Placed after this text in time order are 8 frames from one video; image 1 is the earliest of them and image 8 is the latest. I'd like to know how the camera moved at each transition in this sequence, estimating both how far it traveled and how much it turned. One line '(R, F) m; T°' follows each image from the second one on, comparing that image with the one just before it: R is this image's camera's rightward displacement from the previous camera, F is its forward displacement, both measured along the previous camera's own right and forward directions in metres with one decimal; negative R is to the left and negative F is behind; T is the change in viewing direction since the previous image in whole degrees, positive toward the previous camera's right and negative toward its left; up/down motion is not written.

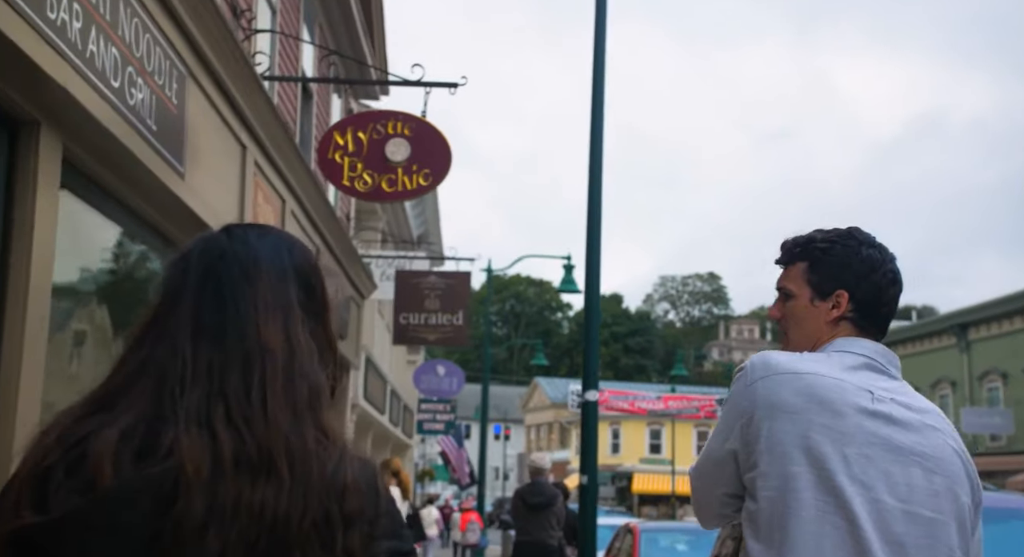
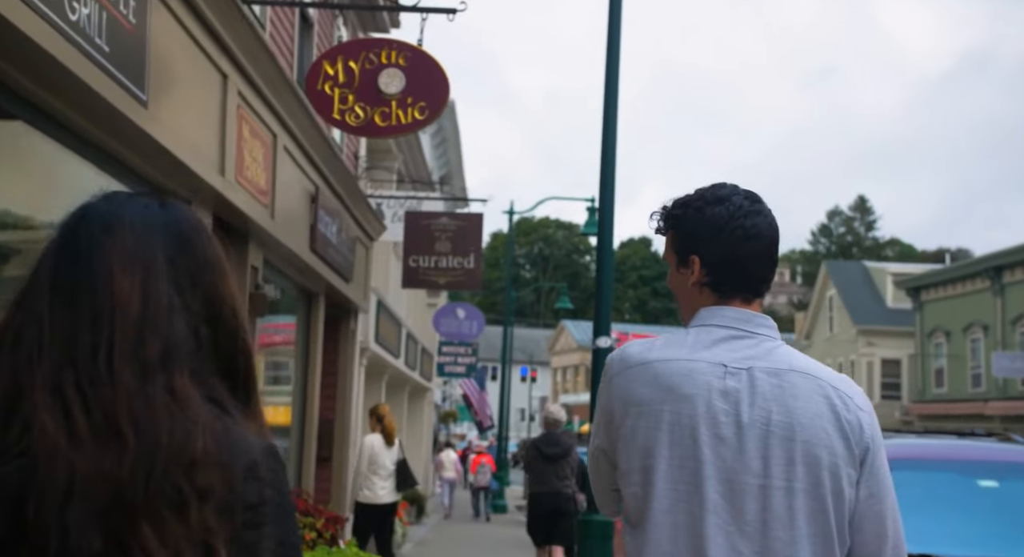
(+0.2, +0.5) m; -1°
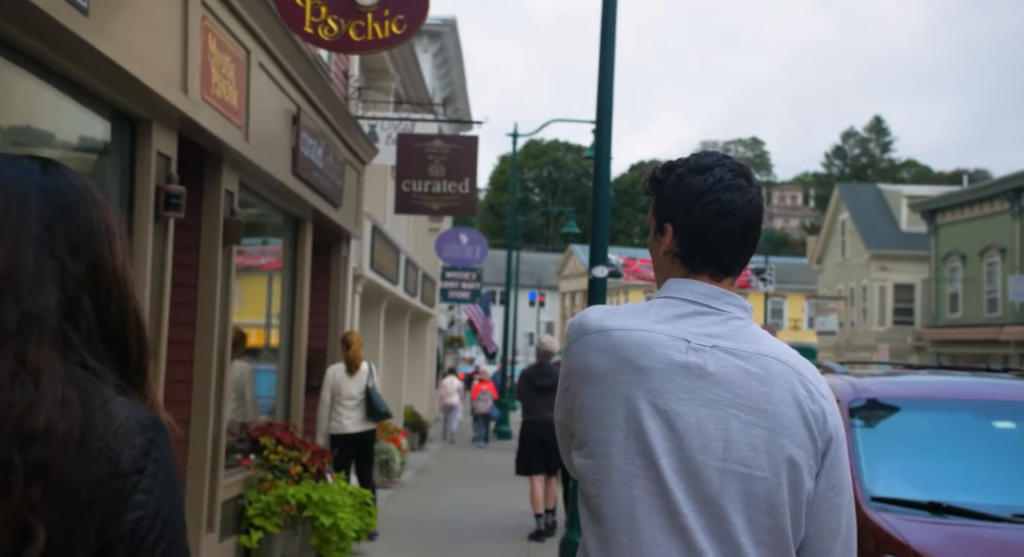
(+0.2, +0.4) m; -1°
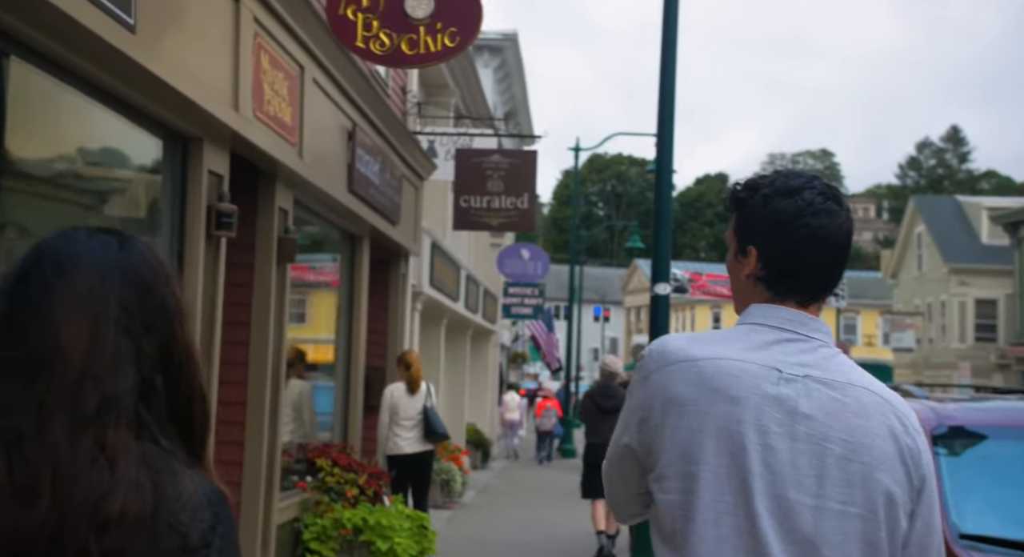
(0.0, +0.2) m; -3°
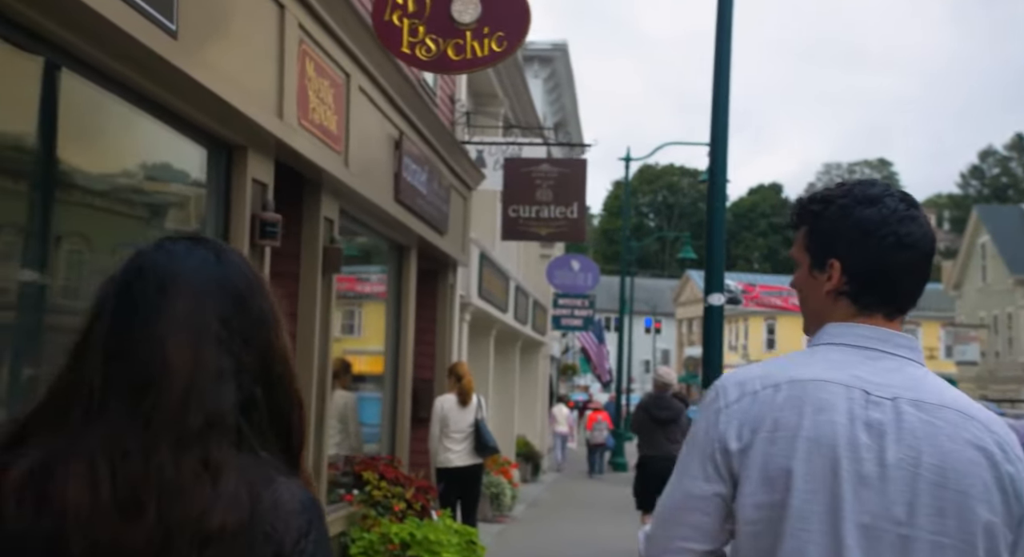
(0.0, +0.2) m; -2°
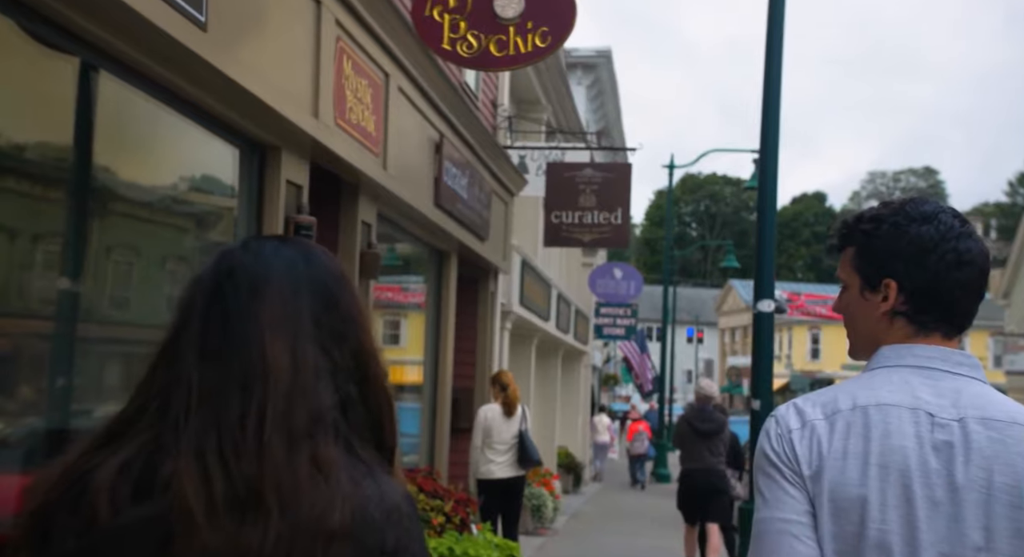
(0.0, +0.3) m; -2°
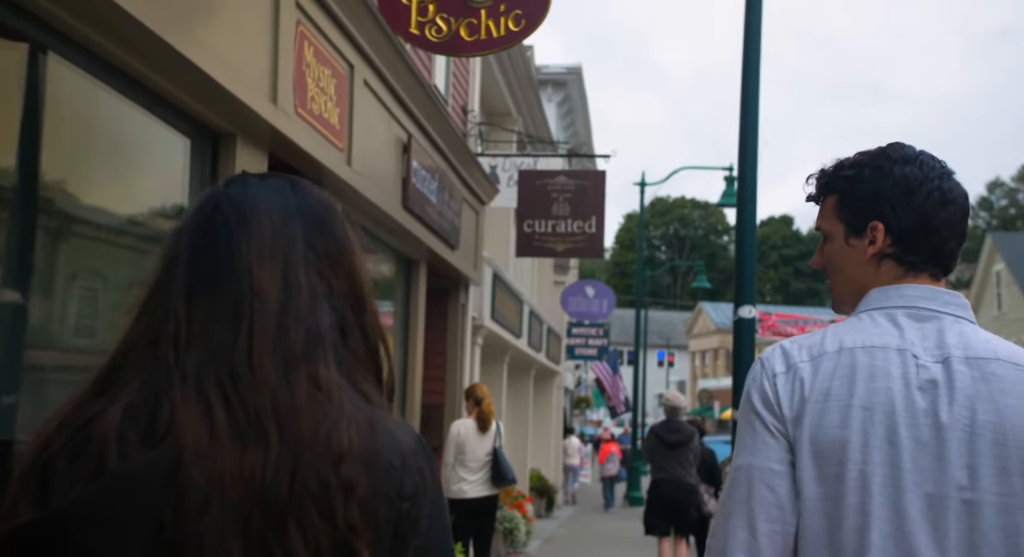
(0.0, +0.4) m; +1°
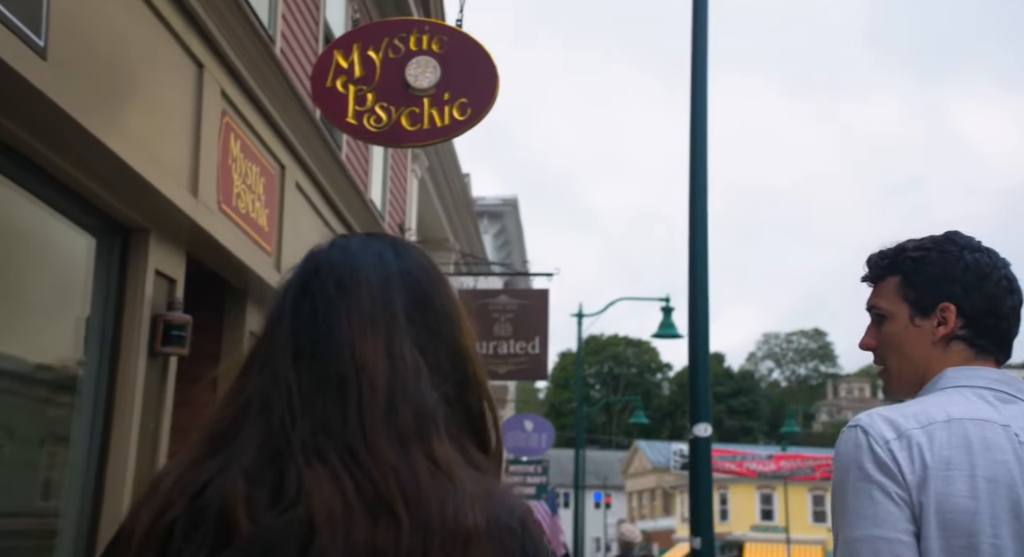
(-0.1, +0.5) m; +3°
